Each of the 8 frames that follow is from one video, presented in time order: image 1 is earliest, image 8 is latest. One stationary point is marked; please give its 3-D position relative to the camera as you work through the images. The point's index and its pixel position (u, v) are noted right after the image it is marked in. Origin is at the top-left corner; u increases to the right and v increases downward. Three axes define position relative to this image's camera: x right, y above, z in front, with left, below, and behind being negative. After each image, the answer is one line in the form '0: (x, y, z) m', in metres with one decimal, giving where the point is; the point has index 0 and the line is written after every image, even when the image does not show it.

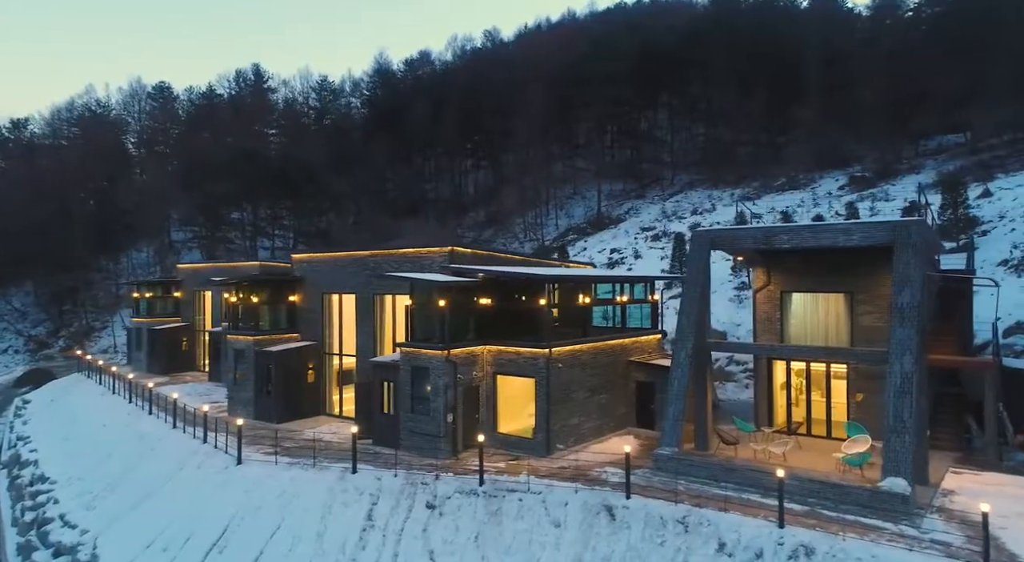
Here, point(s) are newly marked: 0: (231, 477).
0: (-6.8, -4.8, +19.1) m
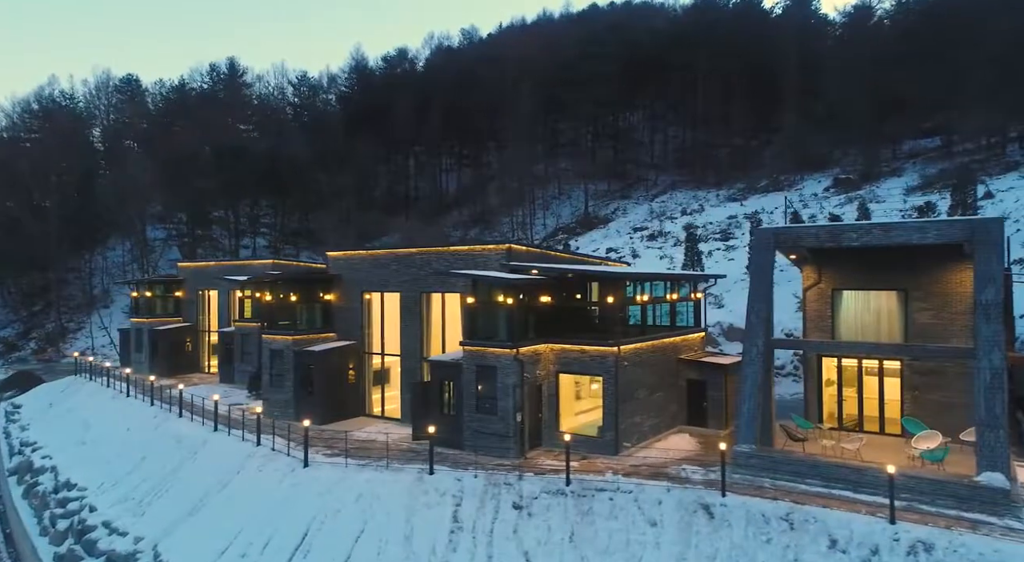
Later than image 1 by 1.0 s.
0: (-4.9, -4.7, +18.5) m
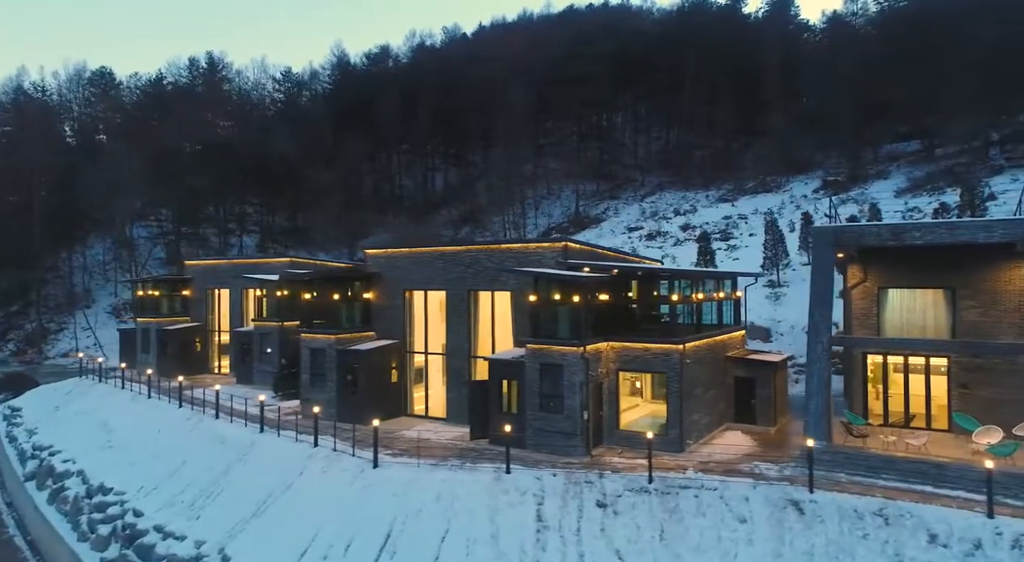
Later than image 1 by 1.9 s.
0: (-3.2, -4.7, +18.2) m
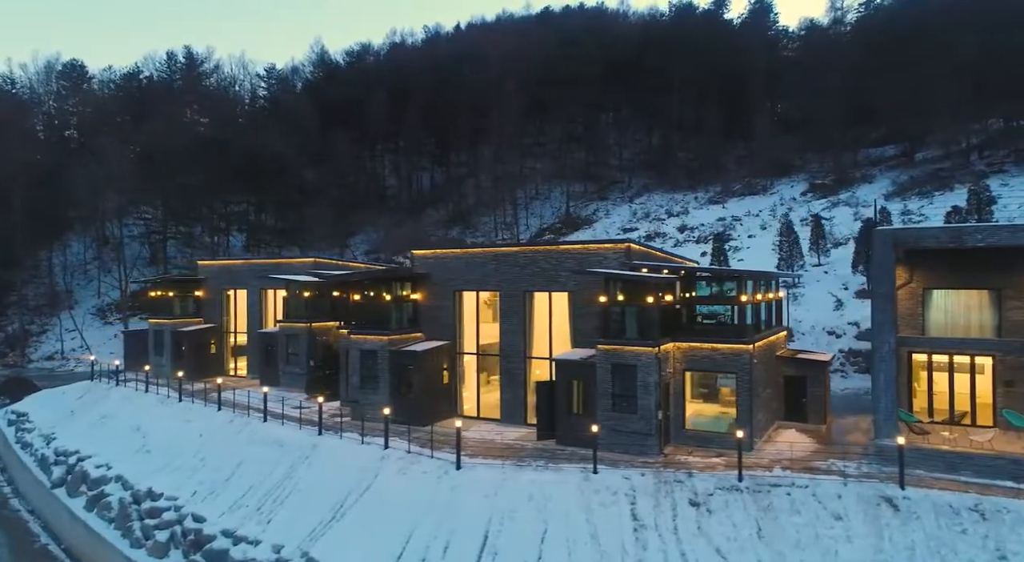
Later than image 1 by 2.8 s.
0: (-1.2, -4.7, +18.1) m
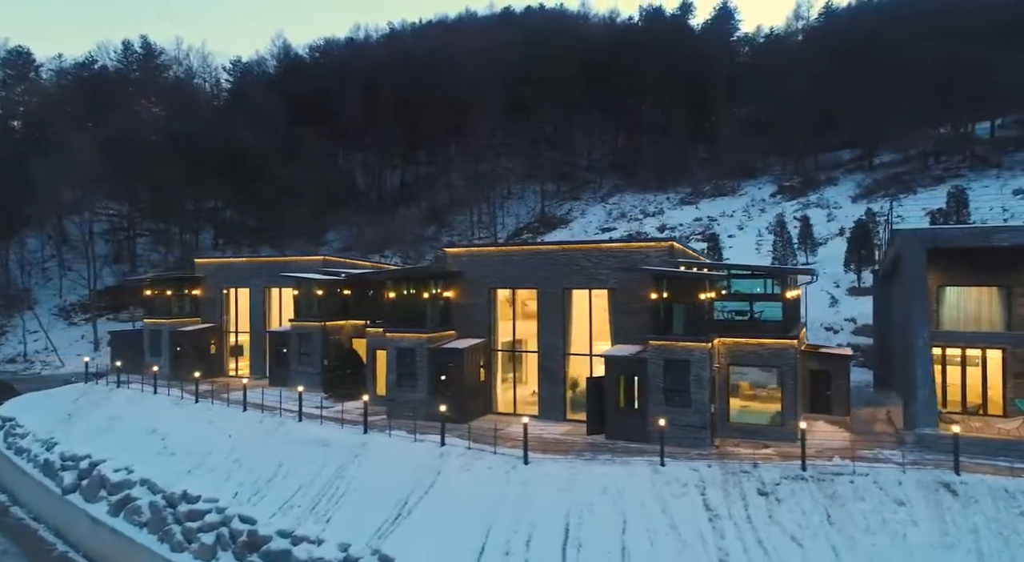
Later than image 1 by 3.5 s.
0: (+0.5, -4.6, +18.3) m
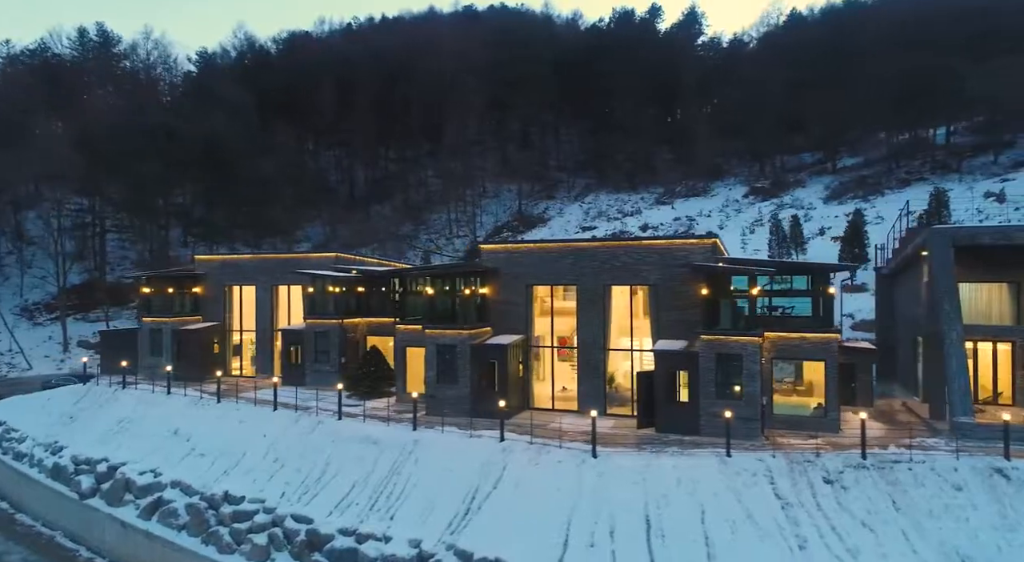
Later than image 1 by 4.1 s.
0: (+2.2, -4.5, +18.5) m
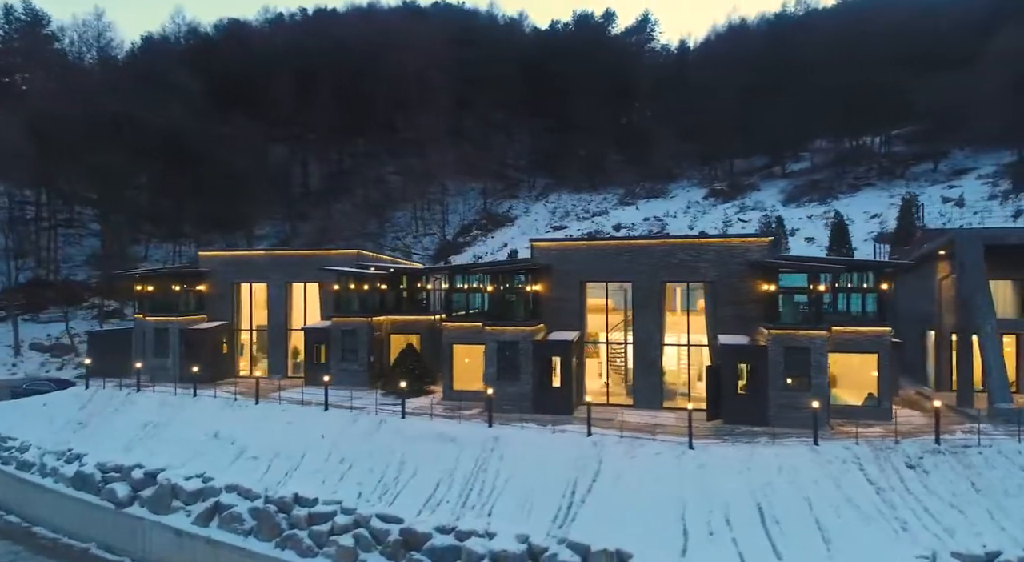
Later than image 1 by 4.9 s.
0: (+4.7, -4.4, +19.1) m
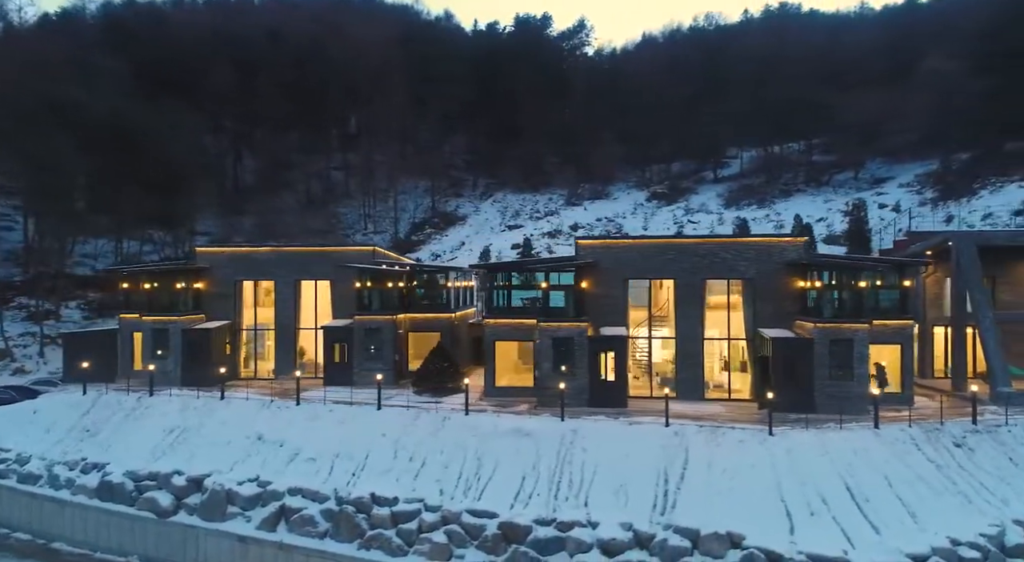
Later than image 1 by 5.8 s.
0: (+7.1, -4.3, +20.3) m
